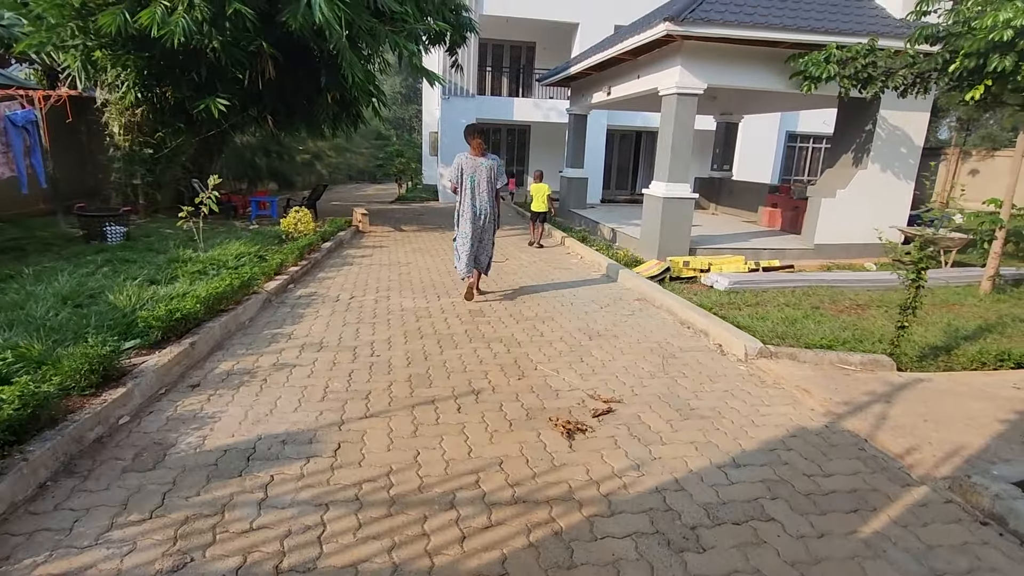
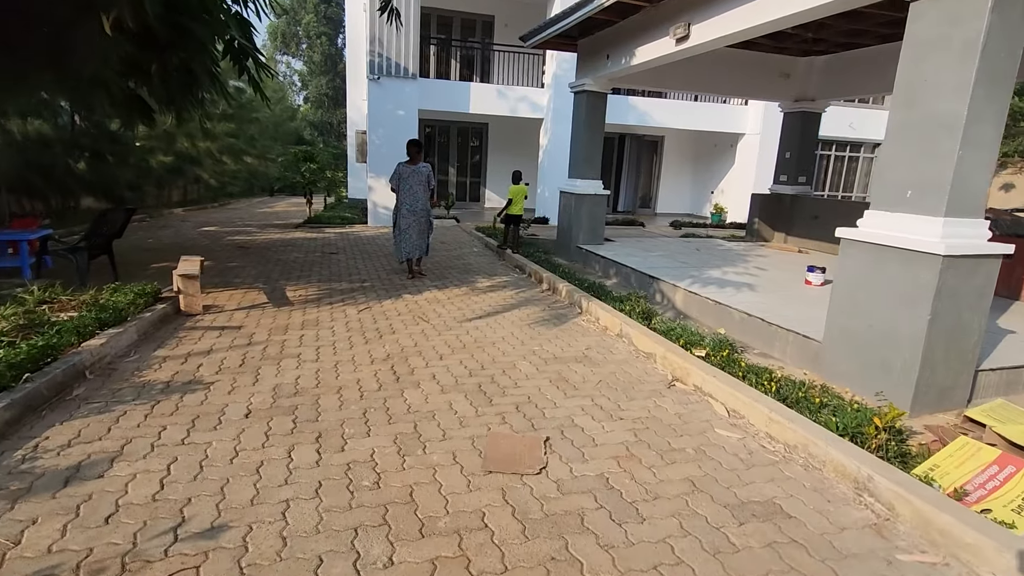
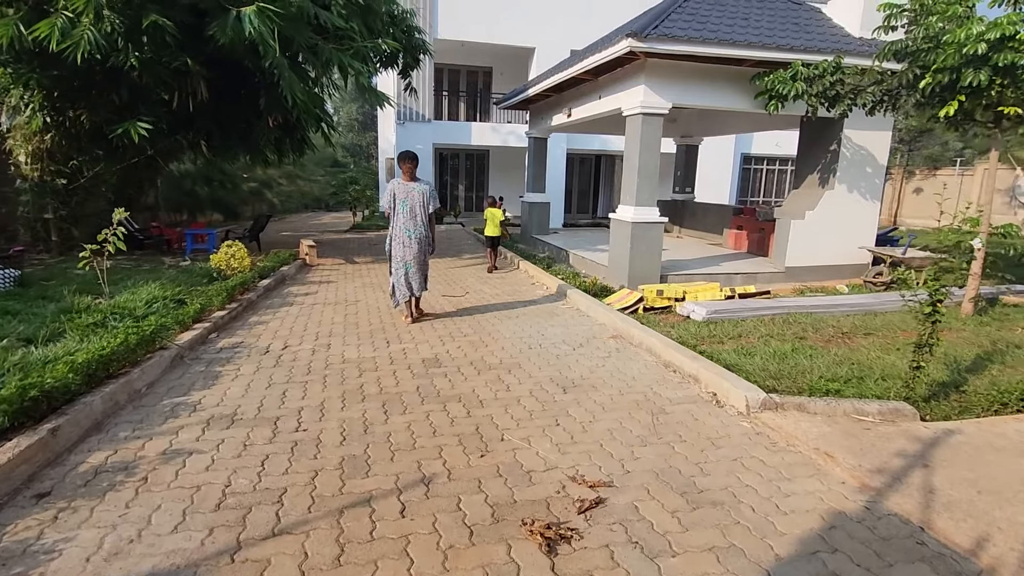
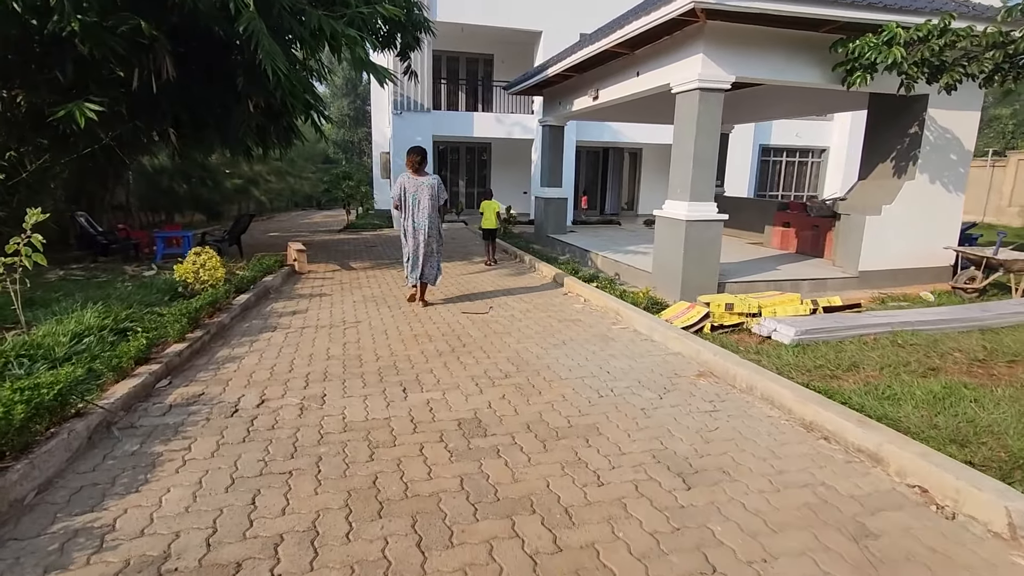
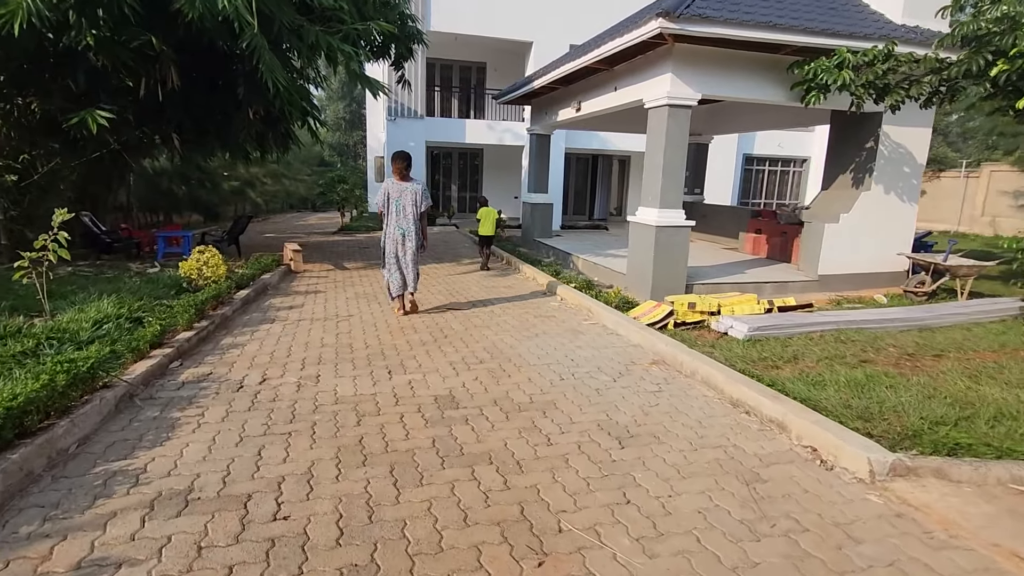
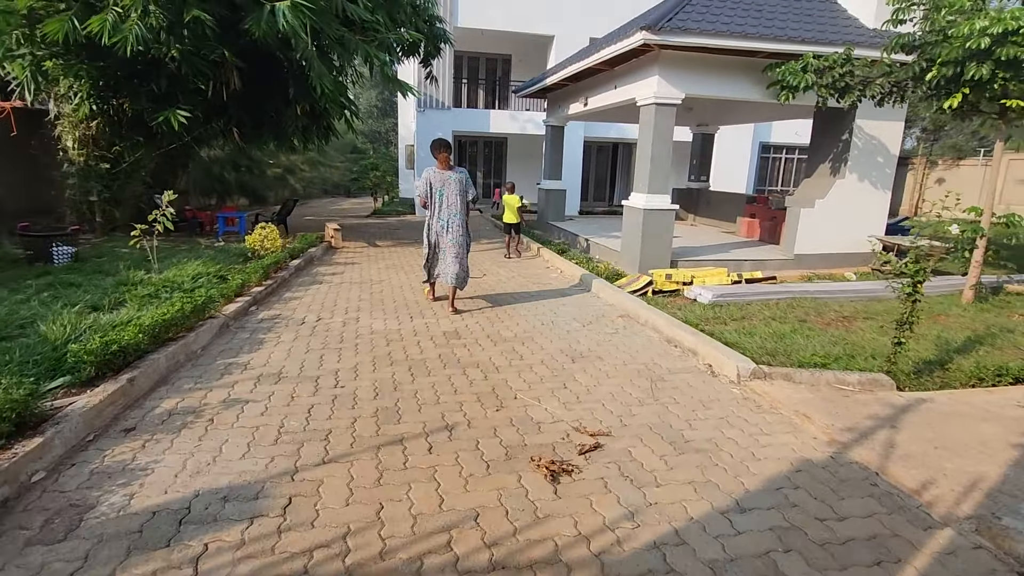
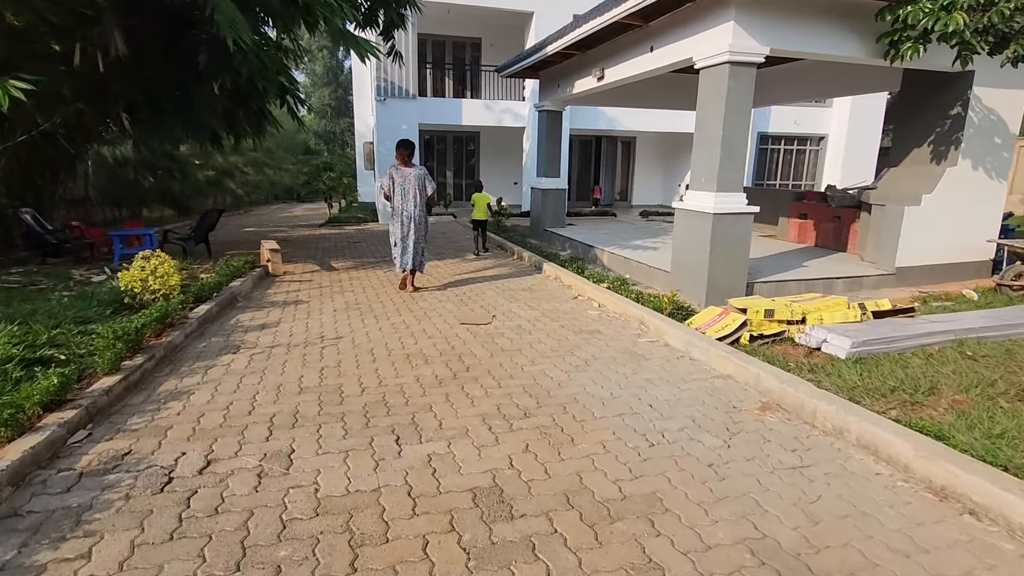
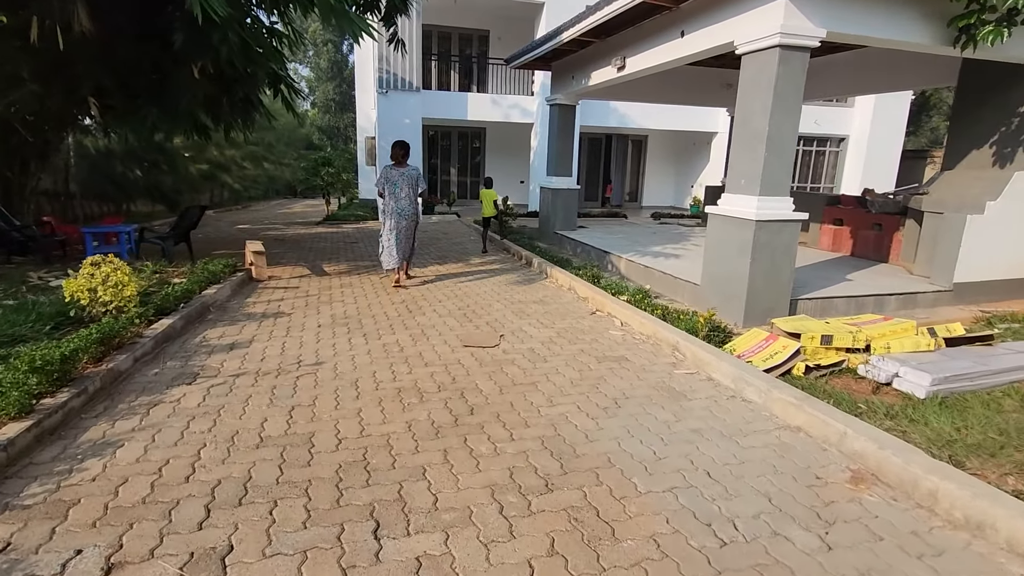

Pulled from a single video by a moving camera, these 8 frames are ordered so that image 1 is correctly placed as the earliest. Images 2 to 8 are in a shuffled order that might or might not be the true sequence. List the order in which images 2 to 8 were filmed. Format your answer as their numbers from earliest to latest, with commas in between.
6, 3, 5, 4, 7, 8, 2
